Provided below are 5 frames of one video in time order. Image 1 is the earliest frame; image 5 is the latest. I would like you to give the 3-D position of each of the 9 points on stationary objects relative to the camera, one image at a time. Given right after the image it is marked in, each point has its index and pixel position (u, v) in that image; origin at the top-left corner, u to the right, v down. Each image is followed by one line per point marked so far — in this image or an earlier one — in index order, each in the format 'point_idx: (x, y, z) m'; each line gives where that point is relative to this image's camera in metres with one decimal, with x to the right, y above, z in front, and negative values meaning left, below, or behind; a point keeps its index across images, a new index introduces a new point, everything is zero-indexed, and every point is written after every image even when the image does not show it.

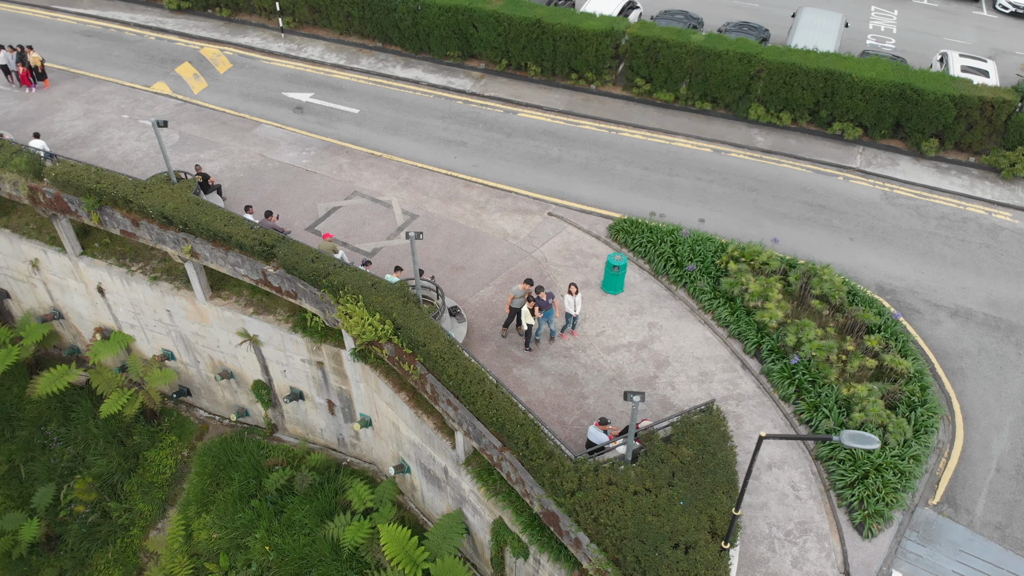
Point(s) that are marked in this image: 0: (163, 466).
0: (-7.2, -3.7, +17.7) m
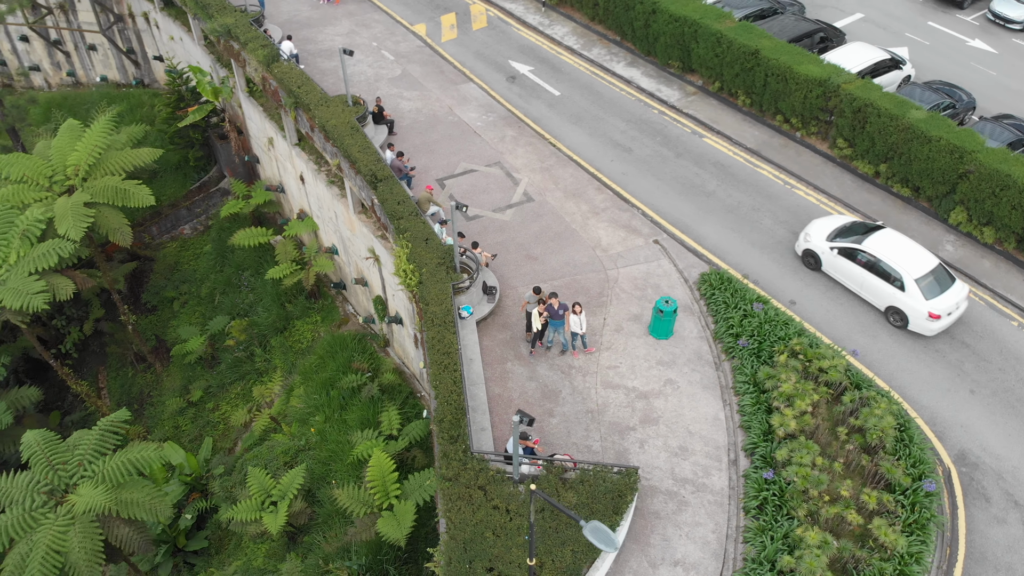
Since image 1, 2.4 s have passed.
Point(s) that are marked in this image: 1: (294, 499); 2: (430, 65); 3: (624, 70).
0: (-5.1, -1.2, +20.7) m
1: (-4.1, -3.9, +15.8) m
2: (-1.9, +5.1, +19.5) m
3: (+2.6, +5.0, +19.6) m
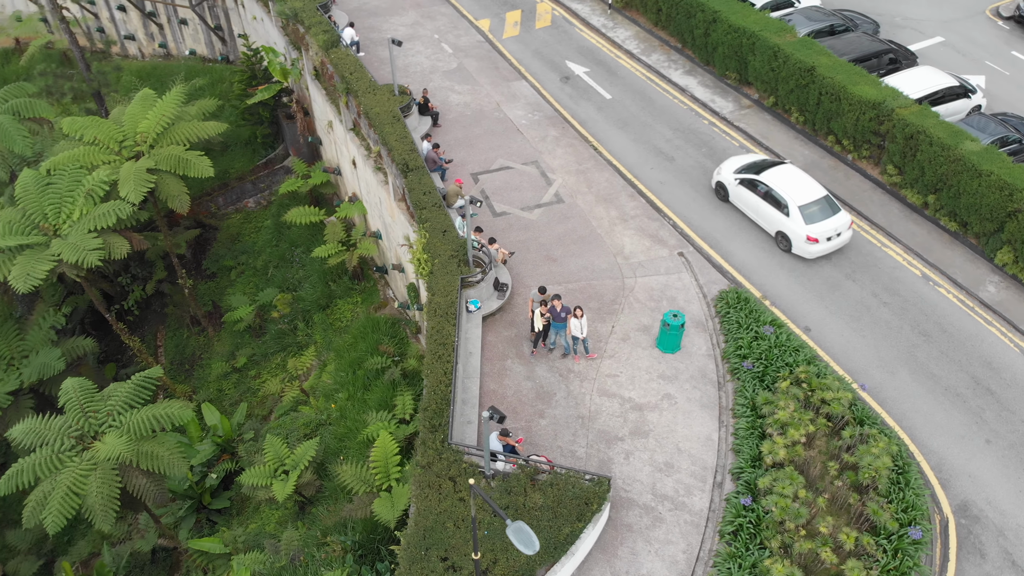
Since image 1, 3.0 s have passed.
0: (-4.2, -0.7, +21.3) m
1: (-4.0, -3.5, +16.3) m
2: (-0.6, +5.3, +19.7) m
3: (+3.8, +4.8, +19.4) m
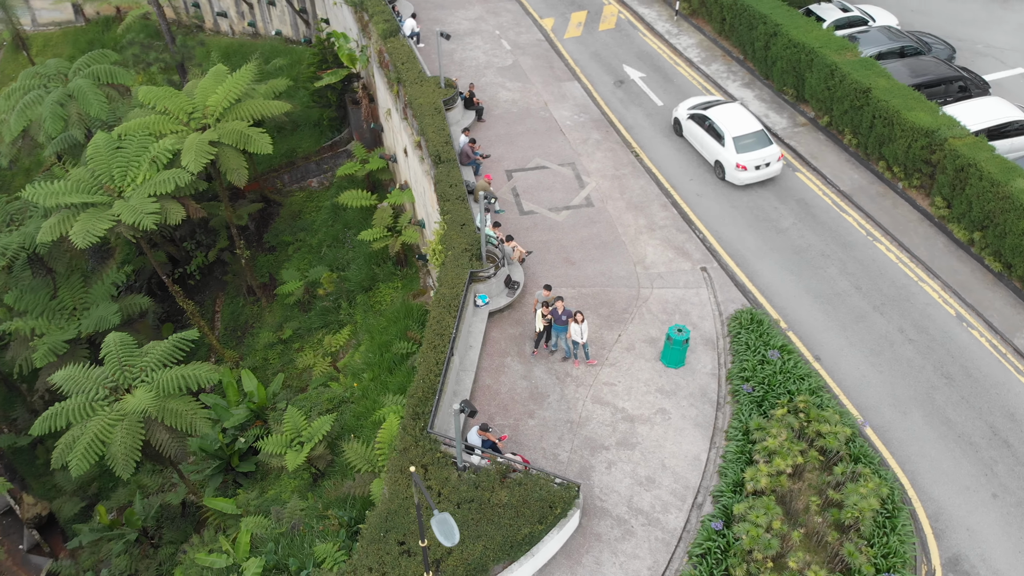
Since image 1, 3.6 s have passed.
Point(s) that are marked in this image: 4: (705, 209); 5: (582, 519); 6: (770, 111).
0: (-3.3, -0.3, +21.7) m
1: (-3.9, -3.1, +16.8) m
2: (+0.7, +5.3, +19.8) m
3: (+5.0, +4.4, +18.9) m
4: (+3.7, +1.5, +16.2) m
5: (+0.9, -3.1, +11.4) m
6: (+5.6, +3.8, +18.3) m
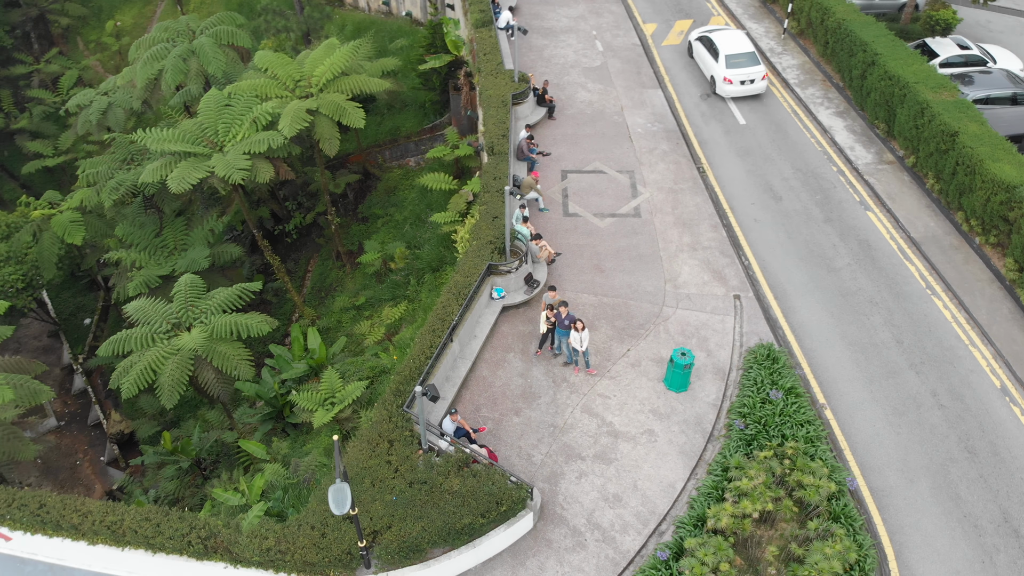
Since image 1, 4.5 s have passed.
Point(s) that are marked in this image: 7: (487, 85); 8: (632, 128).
0: (-1.6, +0.2, +22.2) m
1: (-3.4, -2.5, +17.6) m
2: (+2.8, +5.1, +19.5) m
3: (+6.7, +3.6, +18.0) m
4: (+4.5, +0.9, +15.6) m
5: (+0.3, -3.2, +11.4) m
6: (+7.0, +2.9, +17.3) m
7: (-0.5, +4.2, +17.4) m
8: (+2.5, +3.3, +17.7) m
